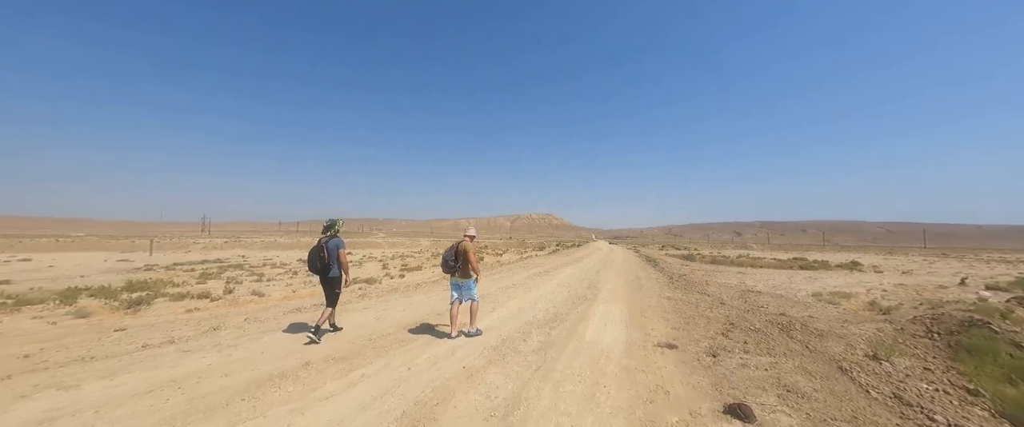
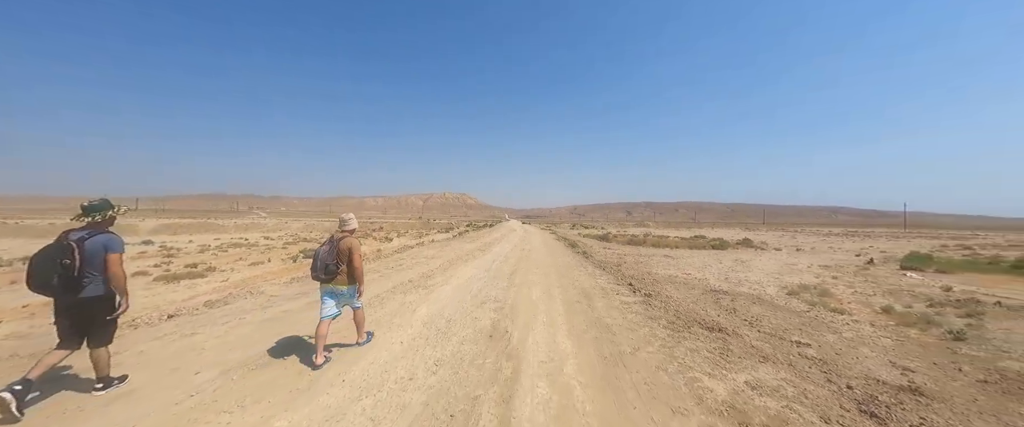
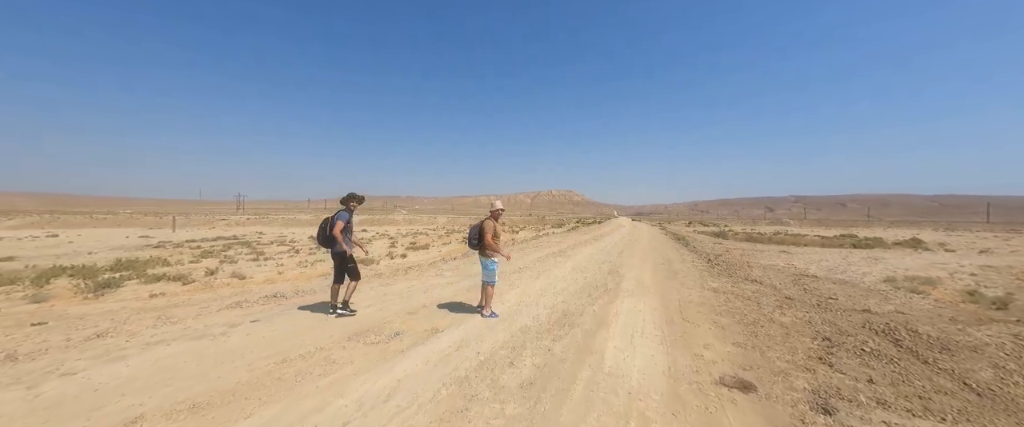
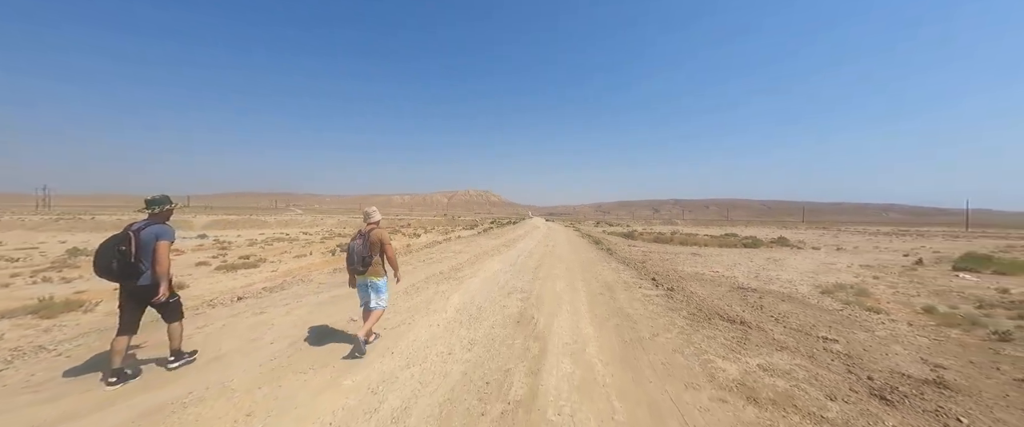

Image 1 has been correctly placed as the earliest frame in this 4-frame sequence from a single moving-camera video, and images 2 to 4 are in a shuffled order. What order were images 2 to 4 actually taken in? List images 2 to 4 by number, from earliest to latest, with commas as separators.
3, 4, 2
